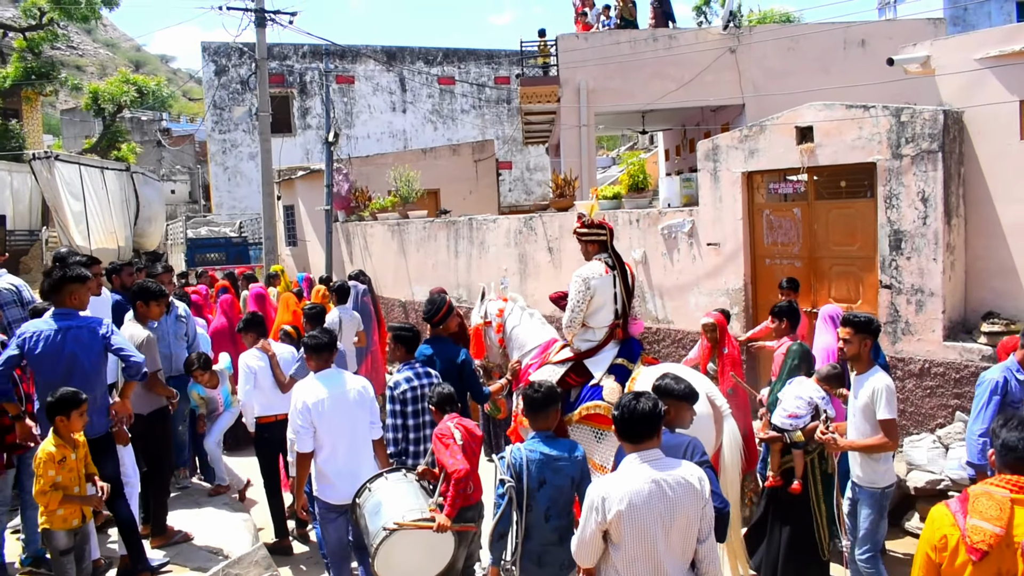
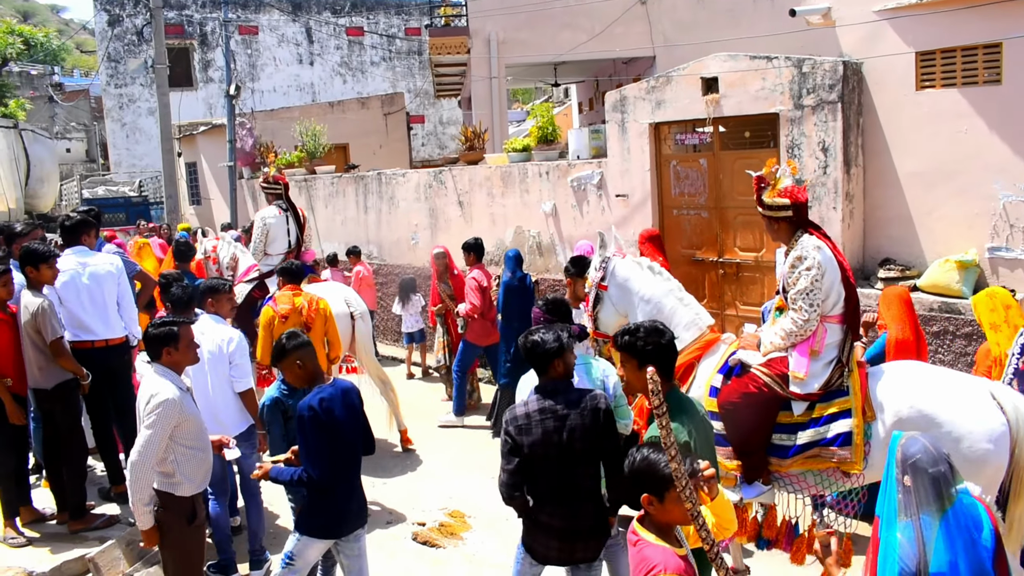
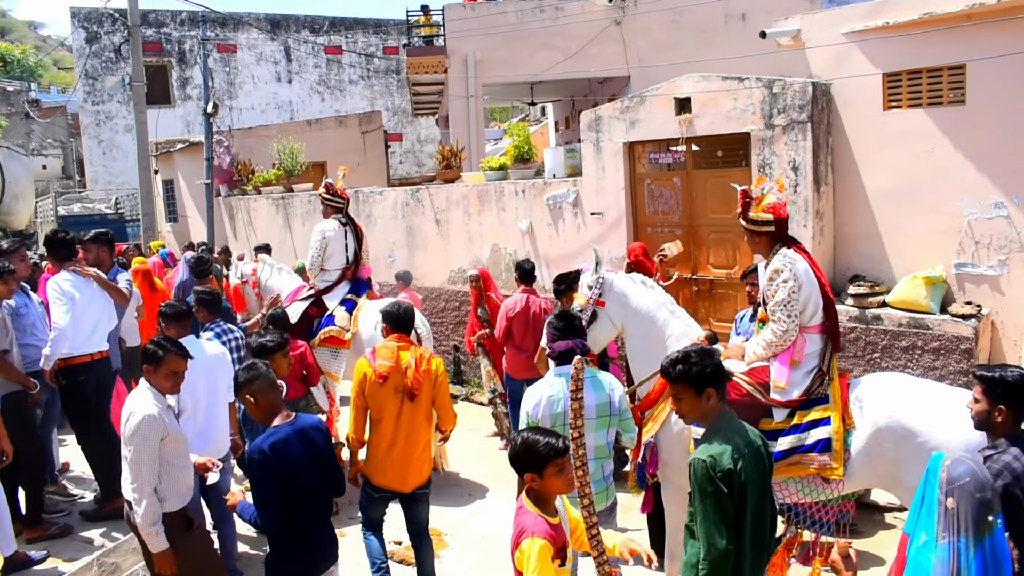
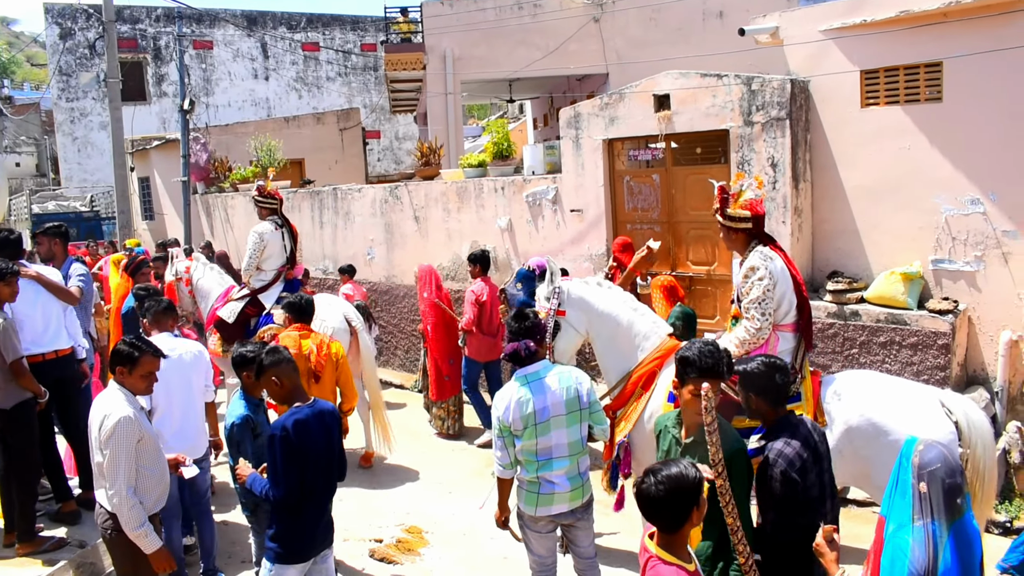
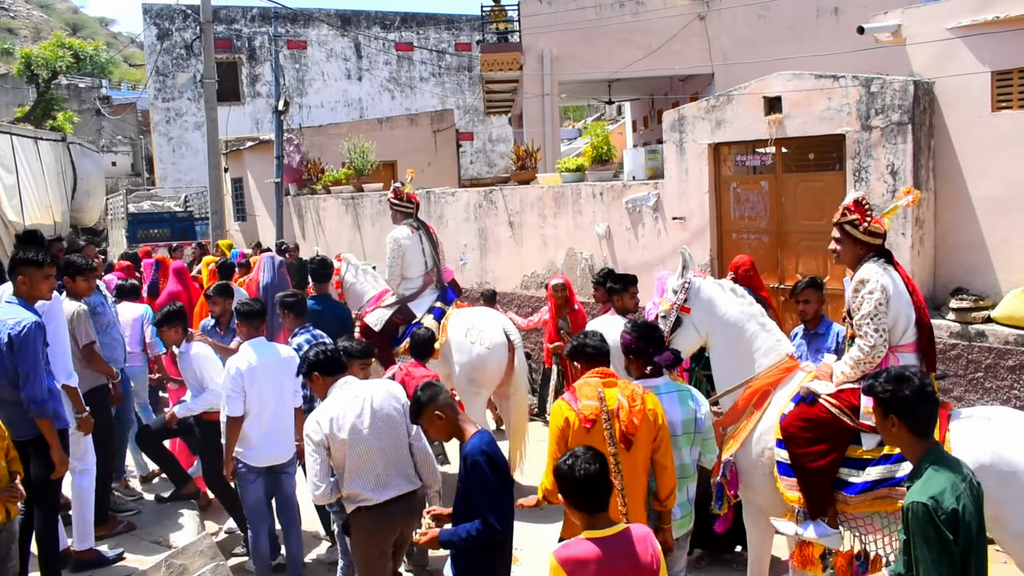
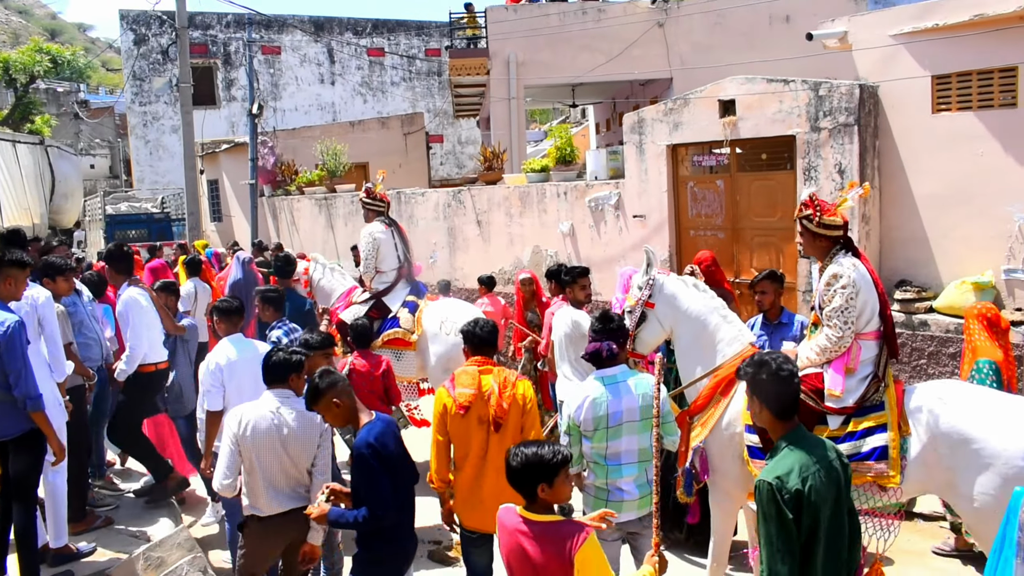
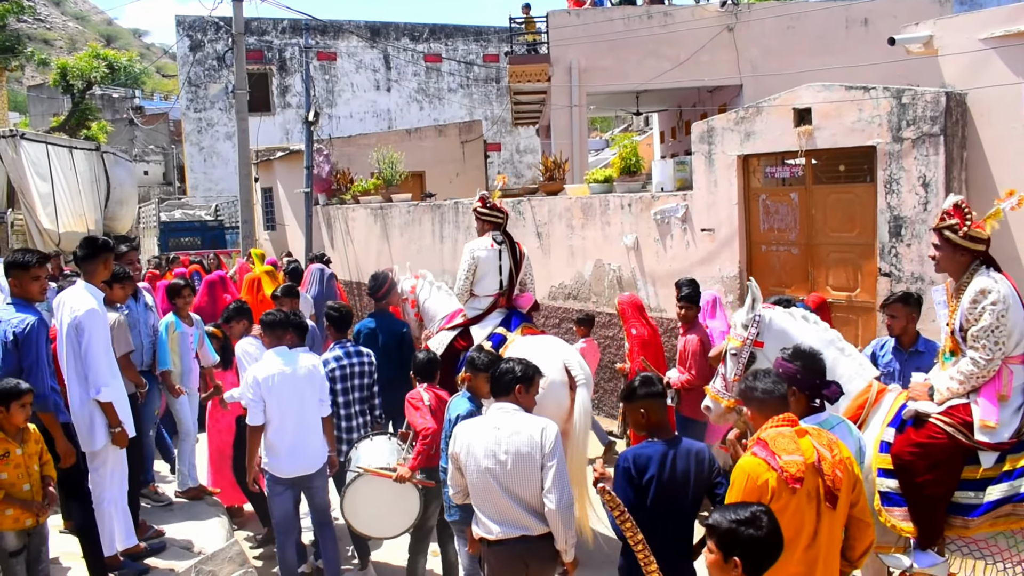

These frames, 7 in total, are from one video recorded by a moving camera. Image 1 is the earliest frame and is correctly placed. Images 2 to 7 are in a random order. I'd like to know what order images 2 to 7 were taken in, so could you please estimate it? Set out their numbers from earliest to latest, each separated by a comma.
7, 5, 6, 3, 4, 2
